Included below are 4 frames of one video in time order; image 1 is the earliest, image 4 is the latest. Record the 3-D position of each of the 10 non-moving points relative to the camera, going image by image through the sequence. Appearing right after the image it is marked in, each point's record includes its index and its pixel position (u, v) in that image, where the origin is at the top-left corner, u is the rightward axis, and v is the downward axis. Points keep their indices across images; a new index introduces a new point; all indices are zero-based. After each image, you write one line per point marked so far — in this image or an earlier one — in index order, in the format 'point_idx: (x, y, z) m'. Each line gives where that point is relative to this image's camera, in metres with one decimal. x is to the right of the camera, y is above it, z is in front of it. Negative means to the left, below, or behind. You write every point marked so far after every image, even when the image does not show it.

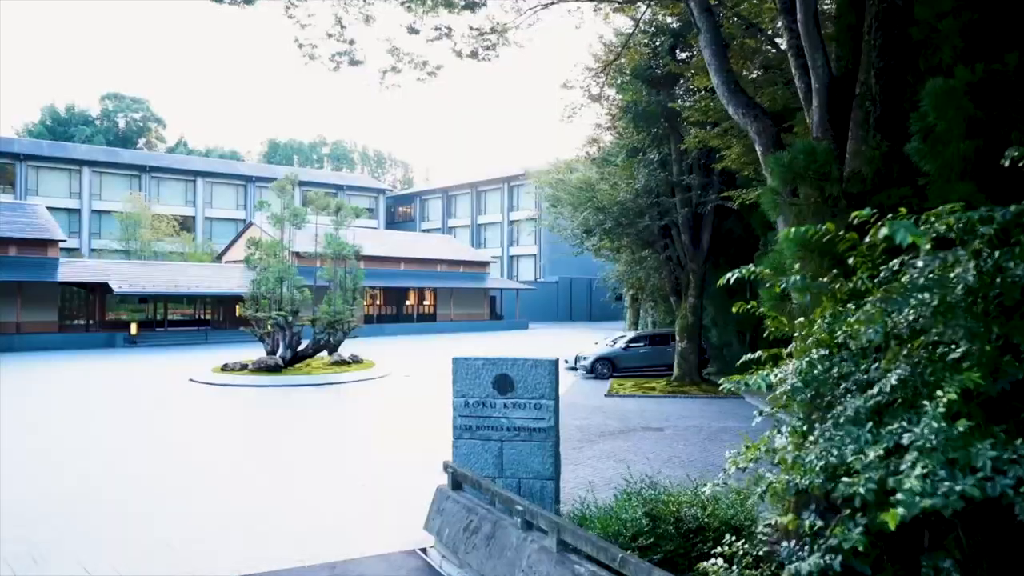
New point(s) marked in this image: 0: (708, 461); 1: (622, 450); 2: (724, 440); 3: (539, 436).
0: (+2.7, -2.4, +10.2) m
1: (+1.7, -2.4, +11.1) m
2: (+3.5, -2.5, +12.1) m
3: (+0.3, -1.4, +7.0) m
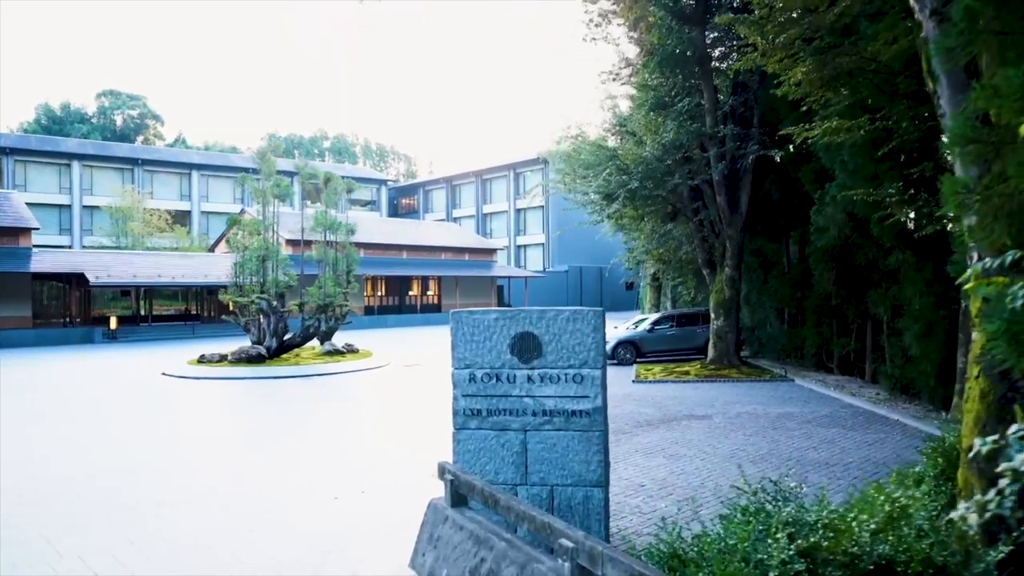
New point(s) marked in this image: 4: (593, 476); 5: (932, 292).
0: (+2.9, -1.8, +7.9) m
1: (+1.9, -1.9, +8.8) m
2: (+3.7, -1.8, +9.8) m
3: (+0.4, -0.9, +4.8) m
4: (+0.5, -1.2, +4.8) m
5: (+6.1, -0.1, +10.8) m
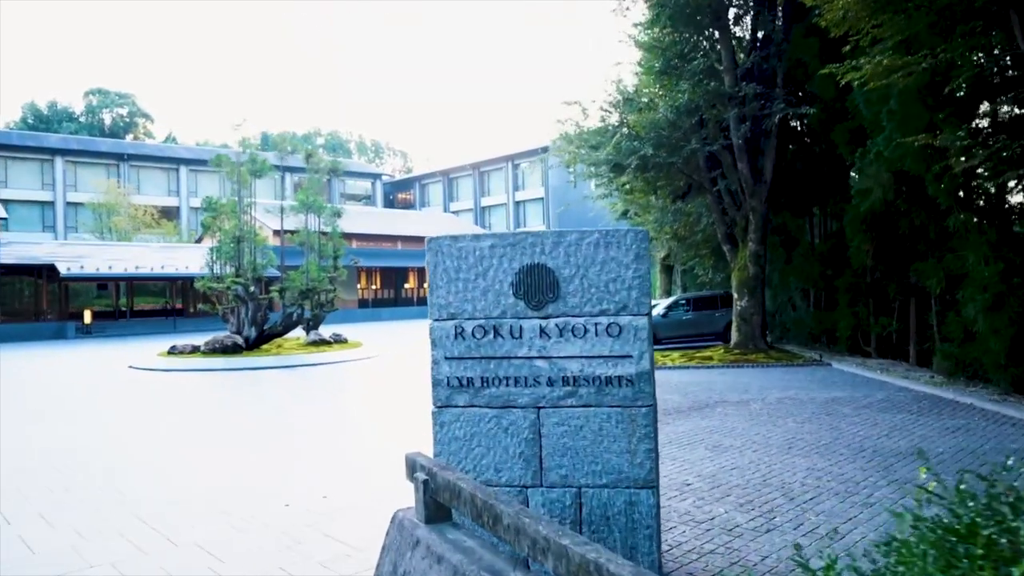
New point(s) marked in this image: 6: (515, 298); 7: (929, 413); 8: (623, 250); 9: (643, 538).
0: (+3.0, -1.4, +6.4) m
1: (+1.9, -1.4, +7.3) m
2: (+3.8, -1.4, +8.3) m
3: (+0.5, -0.5, +3.3) m
4: (+0.5, -0.8, +3.3) m
5: (+6.2, +0.4, +9.3) m
6: (0.0, 0.0, +3.4) m
7: (+4.5, -1.3, +7.9) m
8: (+0.5, +0.2, +3.3) m
9: (+0.6, -1.1, +3.3) m
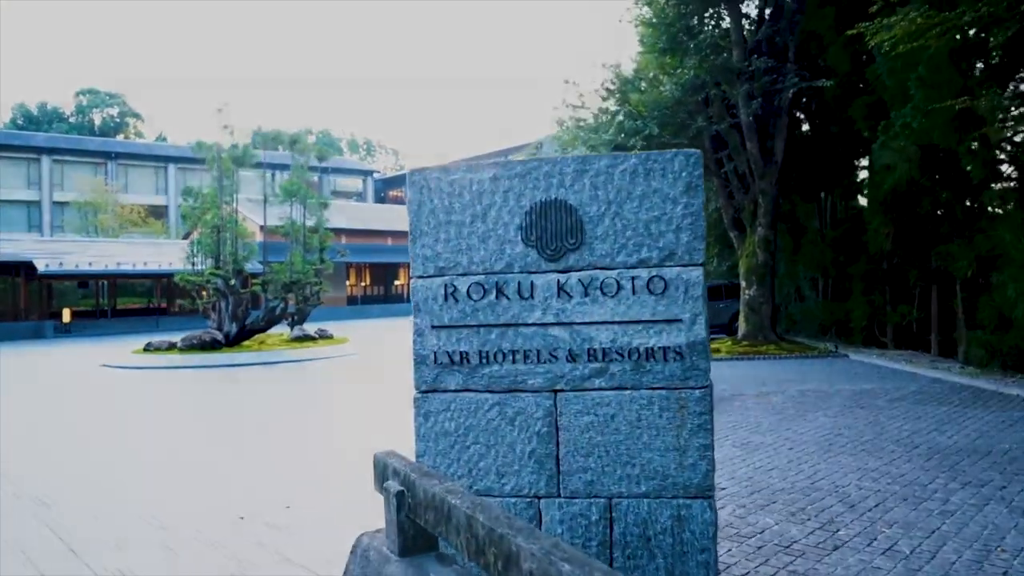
0: (+3.0, -1.2, +5.6) m
1: (+1.9, -1.2, +6.5) m
2: (+3.7, -1.2, +7.5) m
3: (+0.5, -0.3, +2.5) m
4: (+0.6, -0.6, +2.5) m
5: (+6.1, +0.6, +8.5) m
6: (0.0, +0.1, +2.5) m
7: (+4.4, -1.1, +7.1) m
8: (+0.5, +0.4, +2.4) m
9: (+0.6, -0.9, +2.5) m
